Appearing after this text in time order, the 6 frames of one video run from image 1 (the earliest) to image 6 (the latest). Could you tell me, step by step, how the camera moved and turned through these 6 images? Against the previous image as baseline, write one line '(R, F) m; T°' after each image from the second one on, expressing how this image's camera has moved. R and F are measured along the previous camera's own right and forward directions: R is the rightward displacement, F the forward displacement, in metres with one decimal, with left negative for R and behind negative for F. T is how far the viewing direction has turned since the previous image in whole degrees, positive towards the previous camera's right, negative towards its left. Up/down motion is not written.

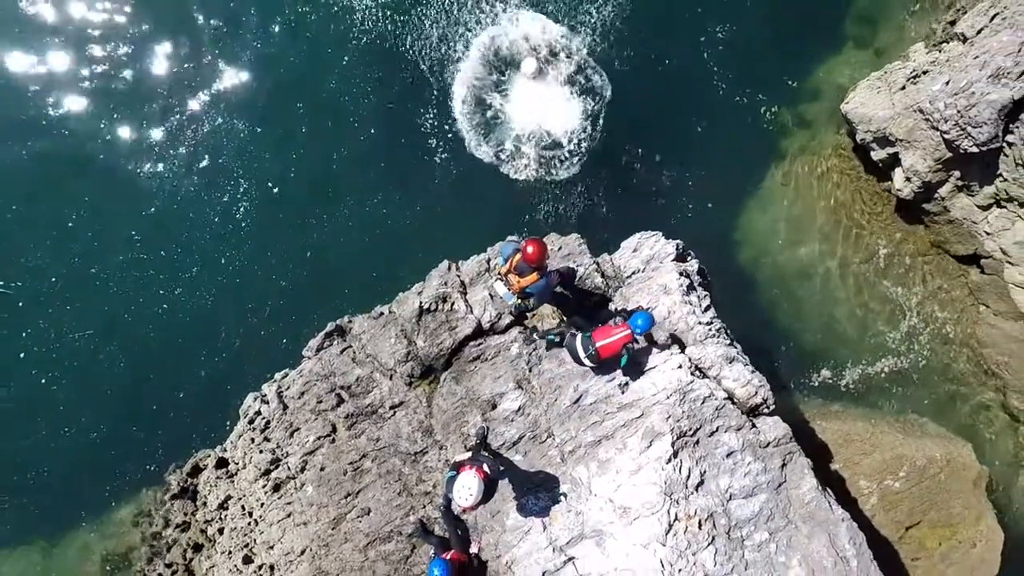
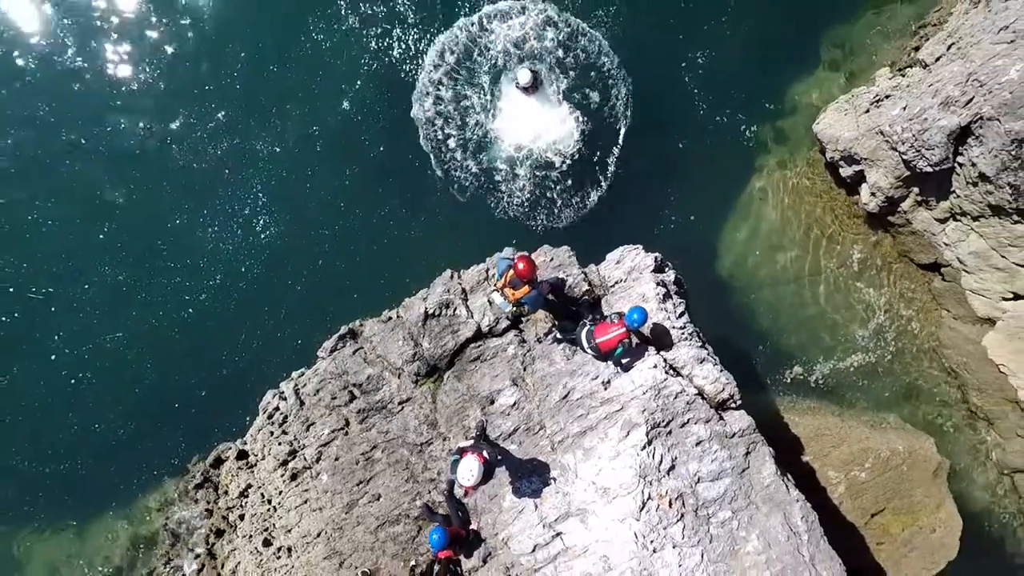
(+0.1, -1.8) m; 0°
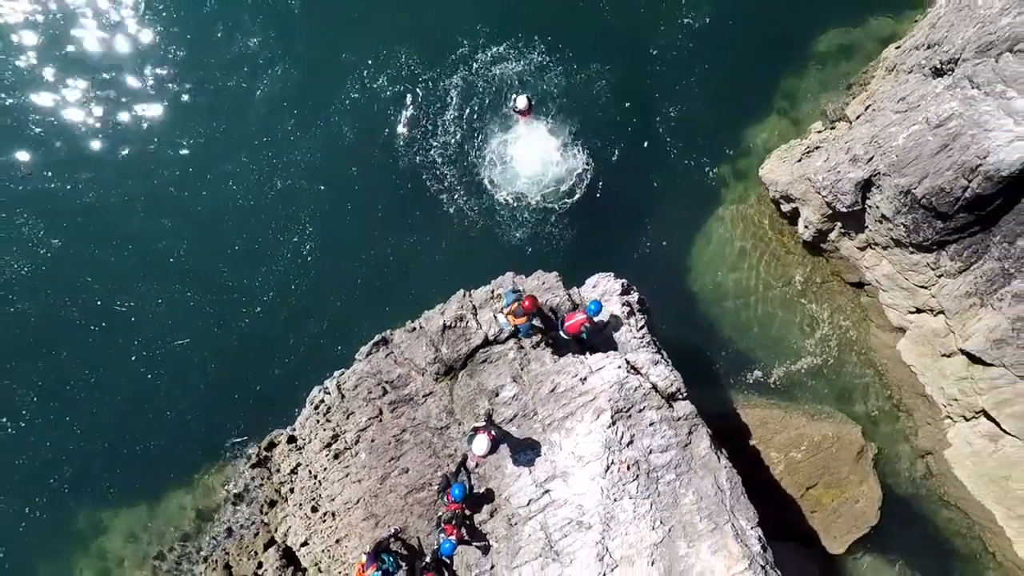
(0.0, -5.0) m; 0°
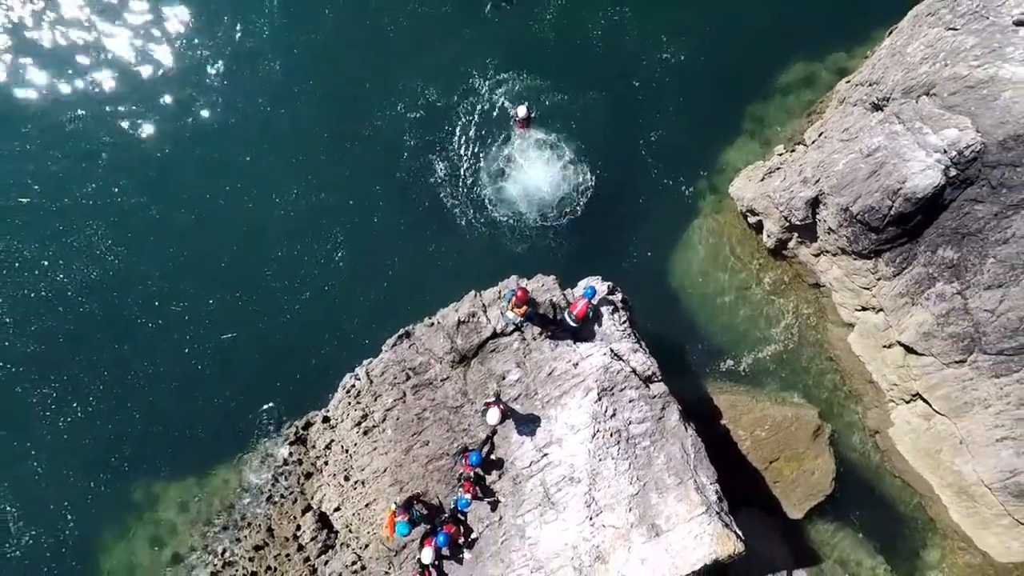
(-0.1, -4.4) m; 0°
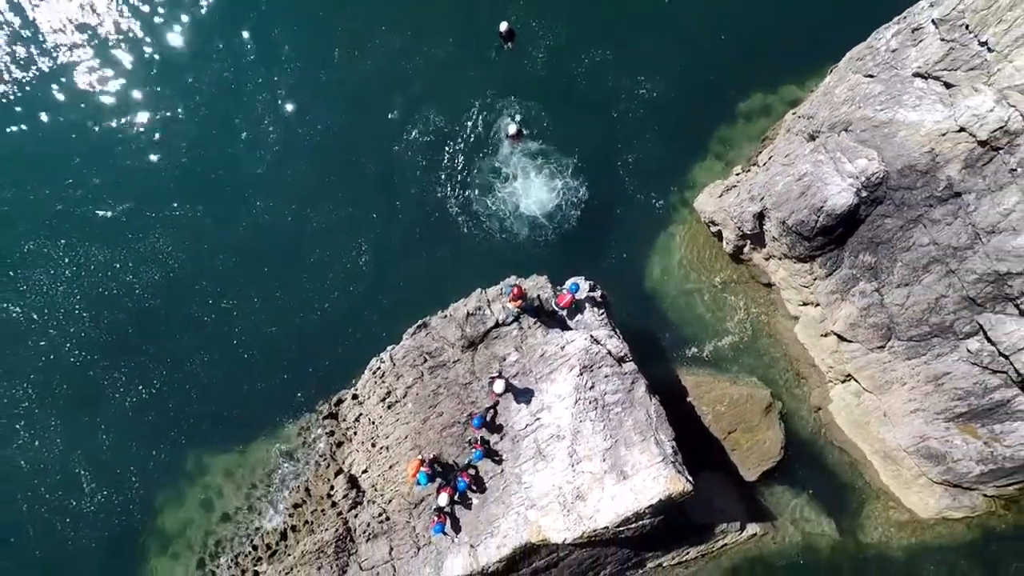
(0.0, -6.0) m; 0°
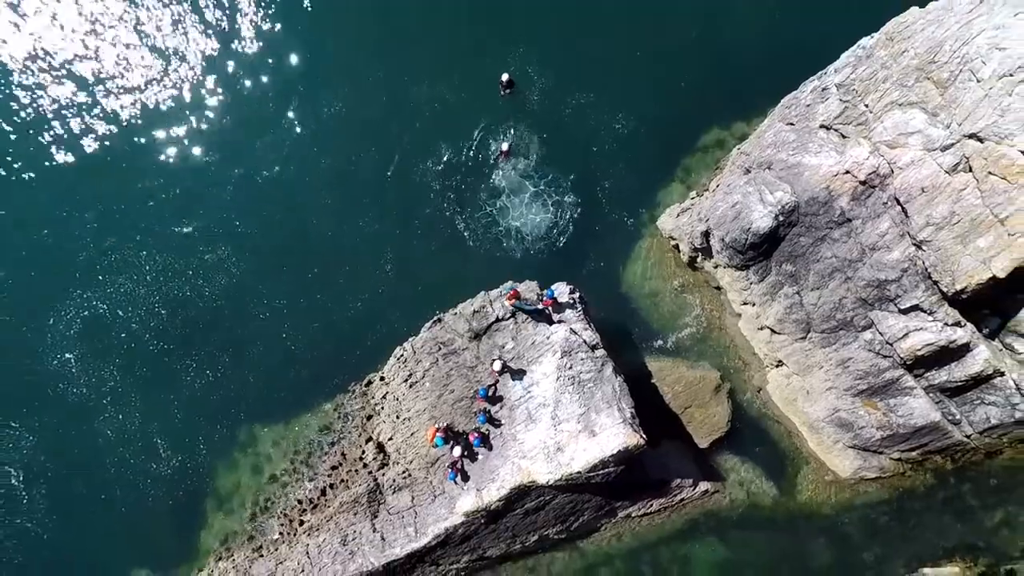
(+0.1, -8.7) m; 0°
